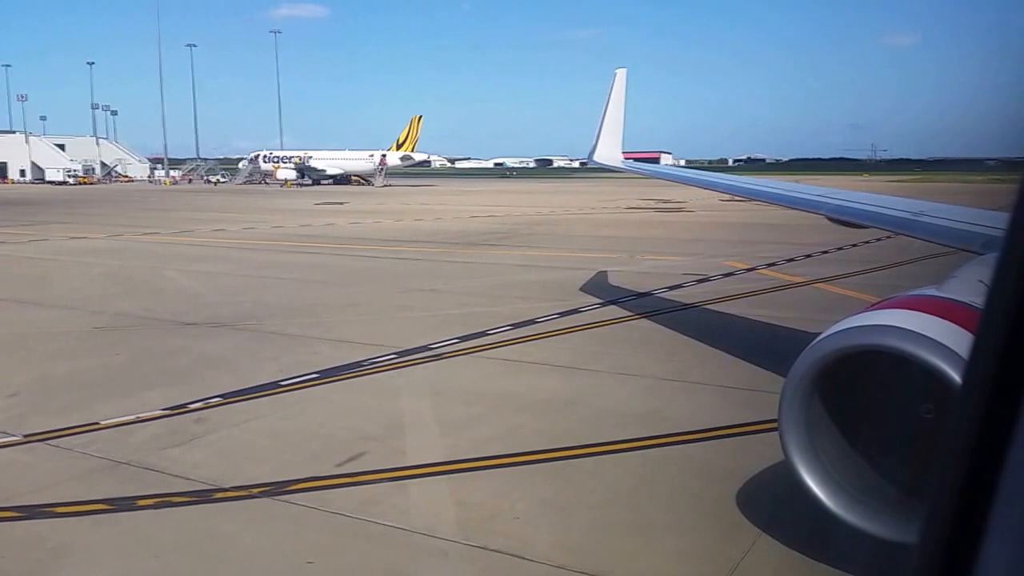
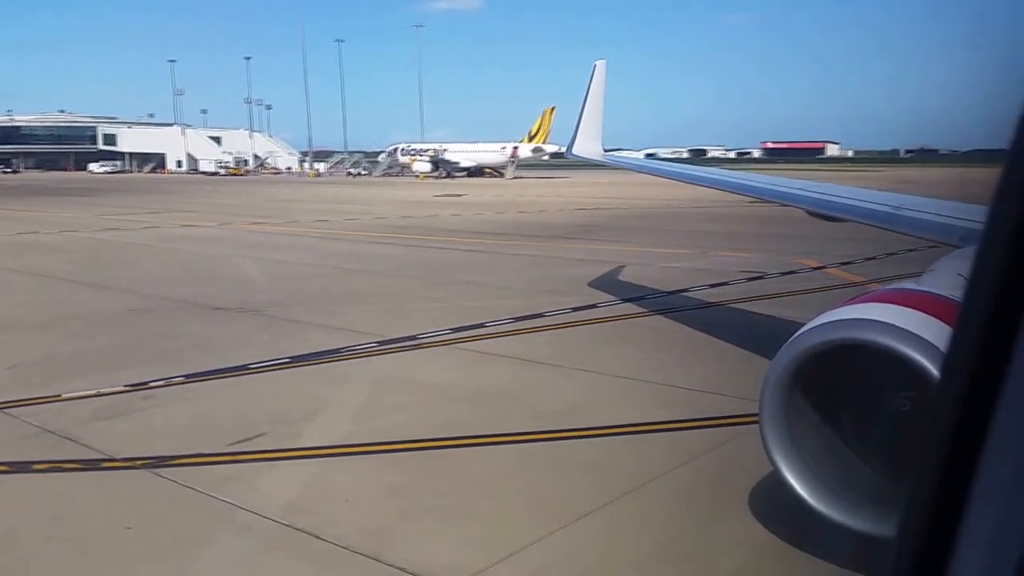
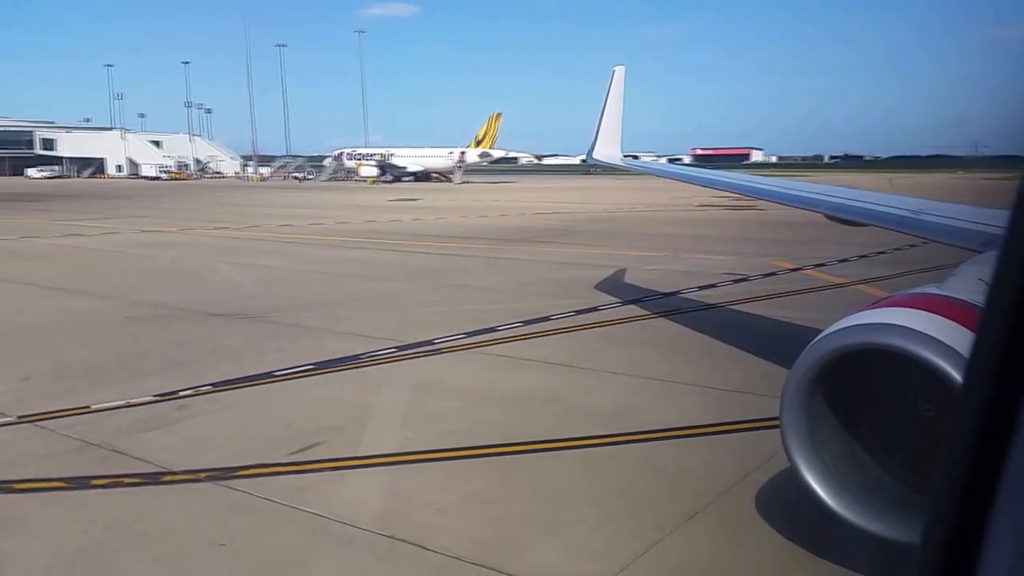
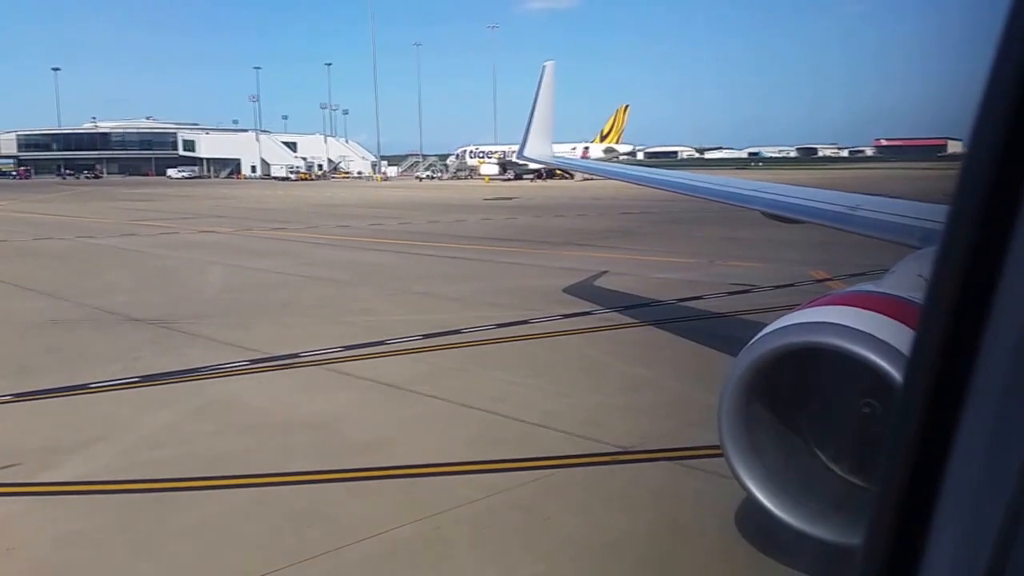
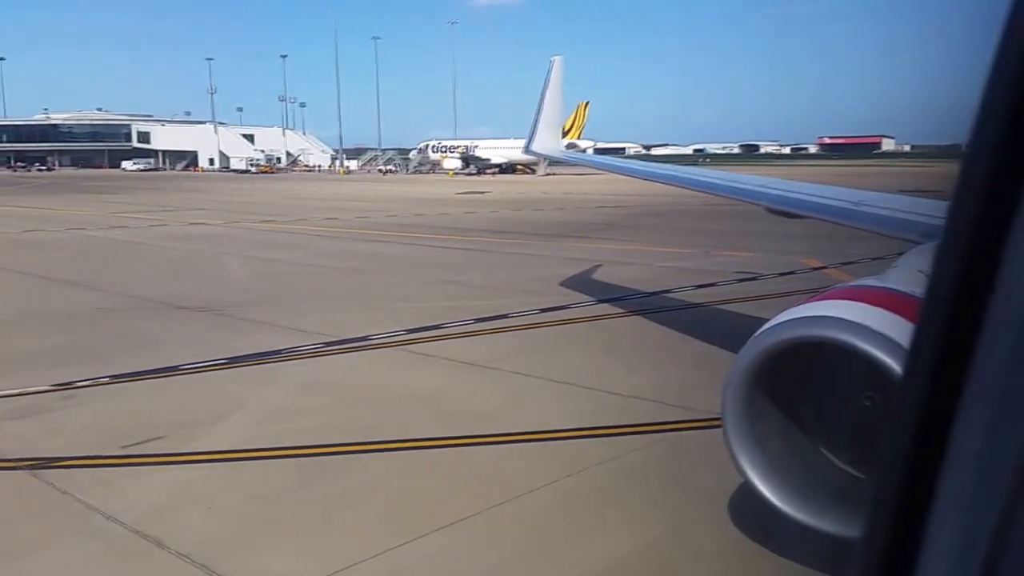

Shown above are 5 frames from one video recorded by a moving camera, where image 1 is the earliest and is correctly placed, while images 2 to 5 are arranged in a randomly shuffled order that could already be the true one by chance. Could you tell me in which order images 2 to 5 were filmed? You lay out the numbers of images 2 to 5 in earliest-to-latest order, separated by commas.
3, 2, 5, 4
